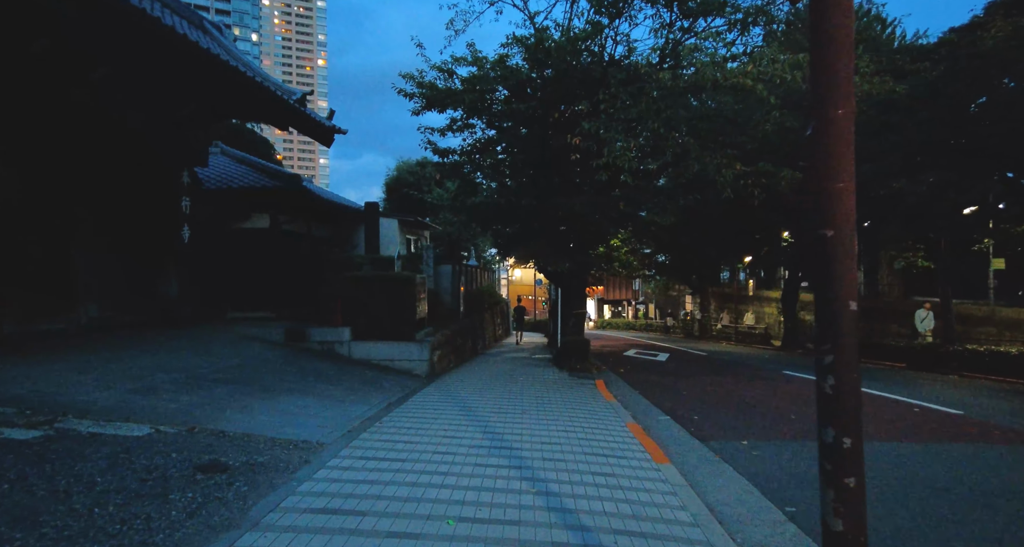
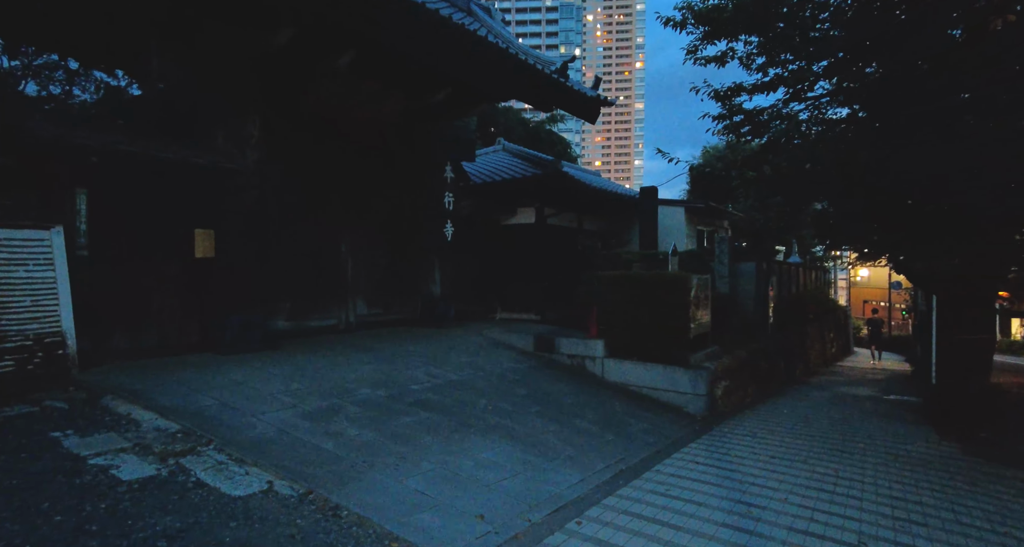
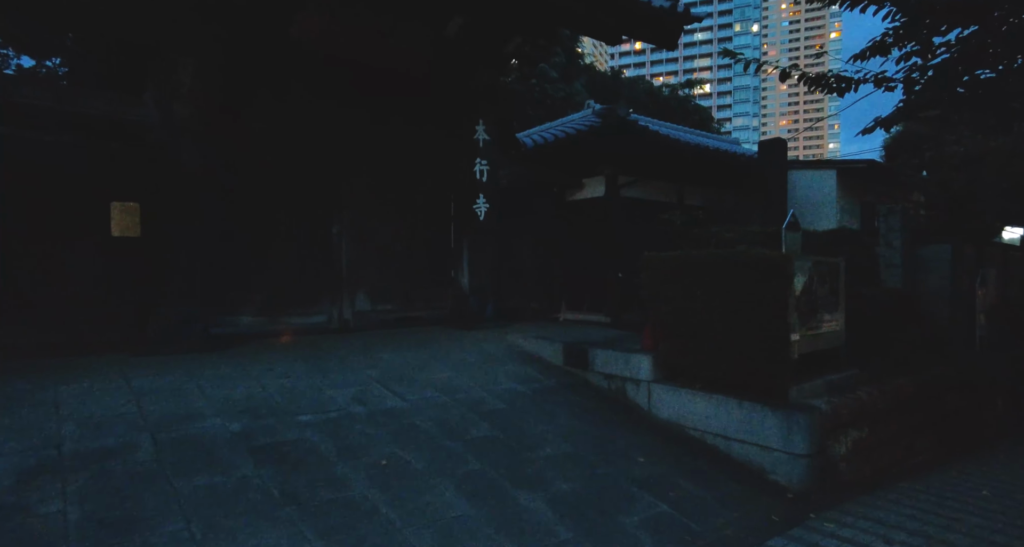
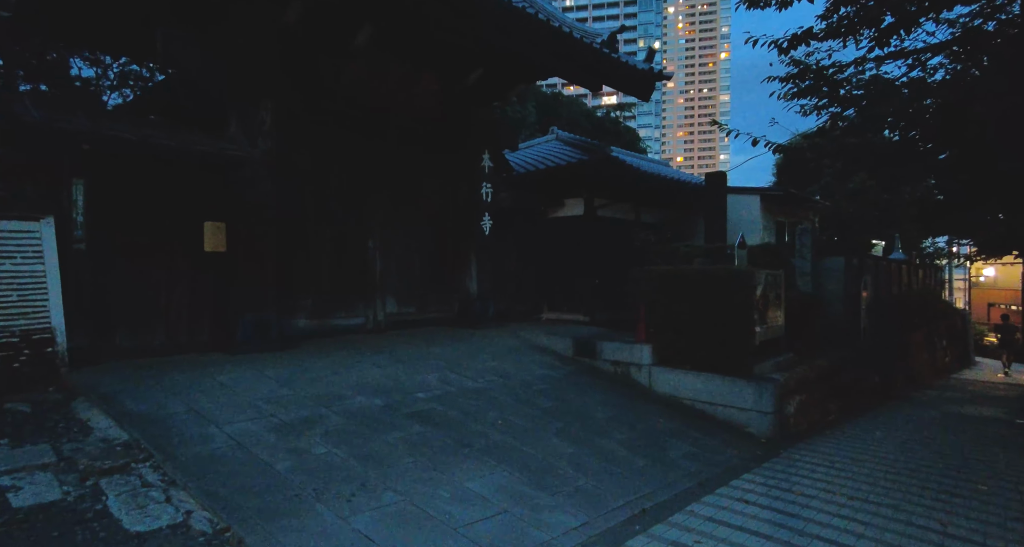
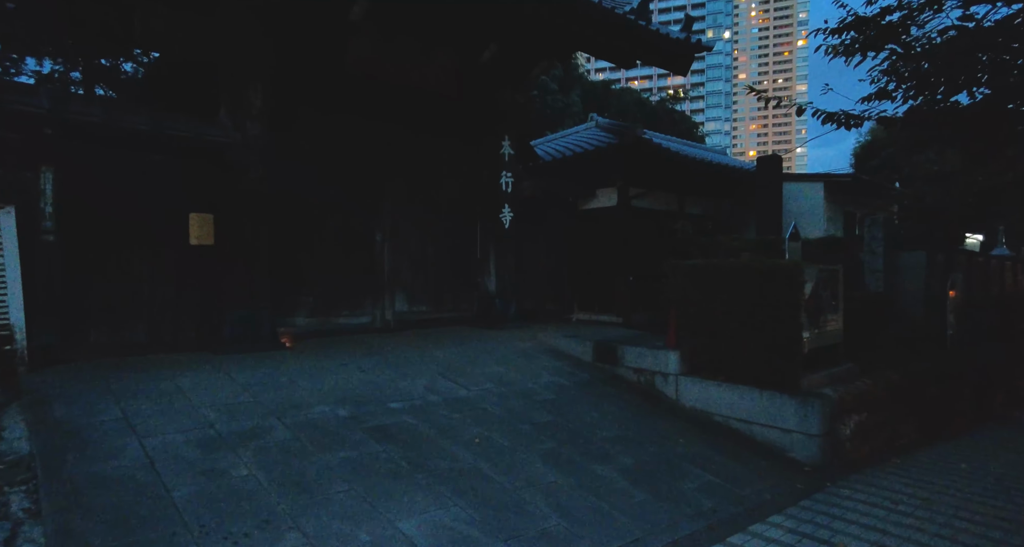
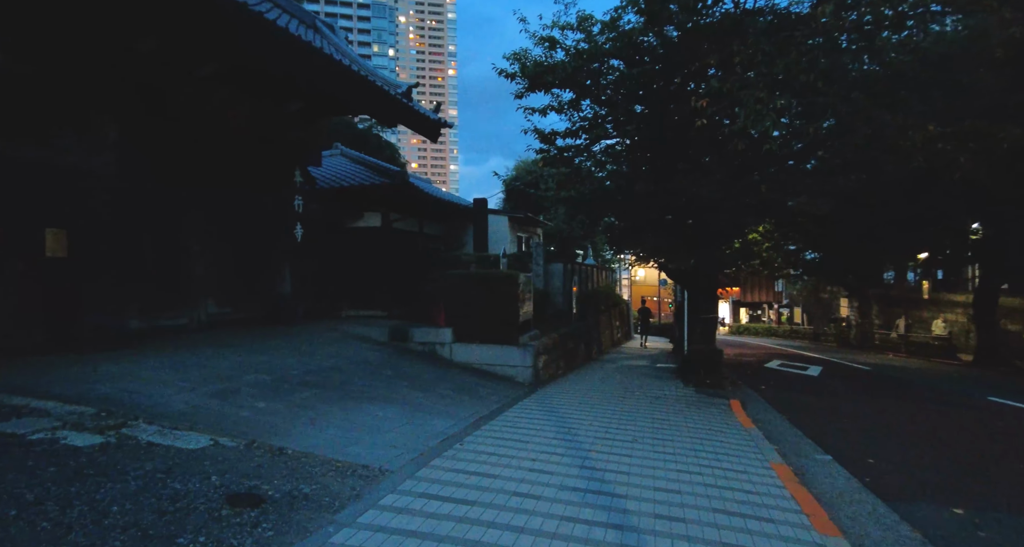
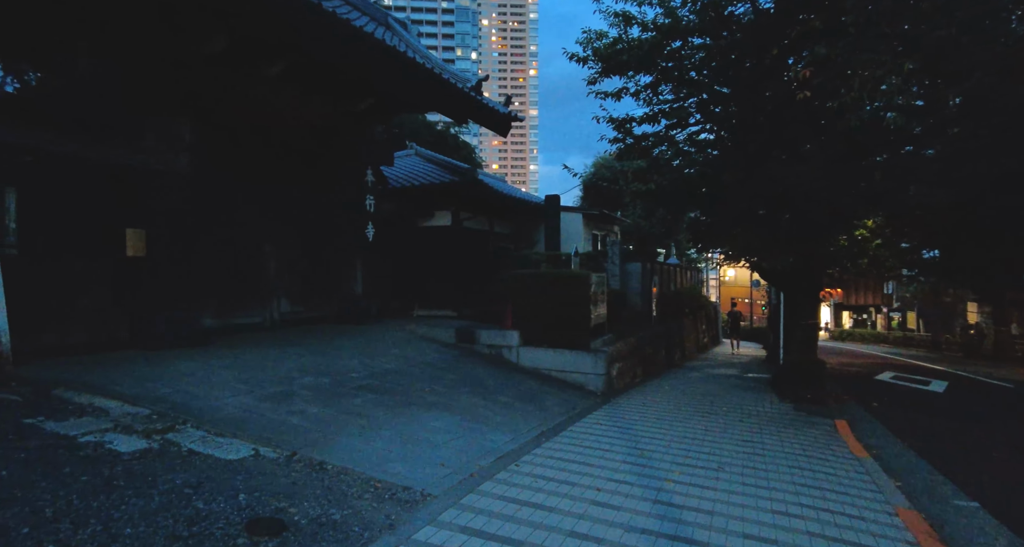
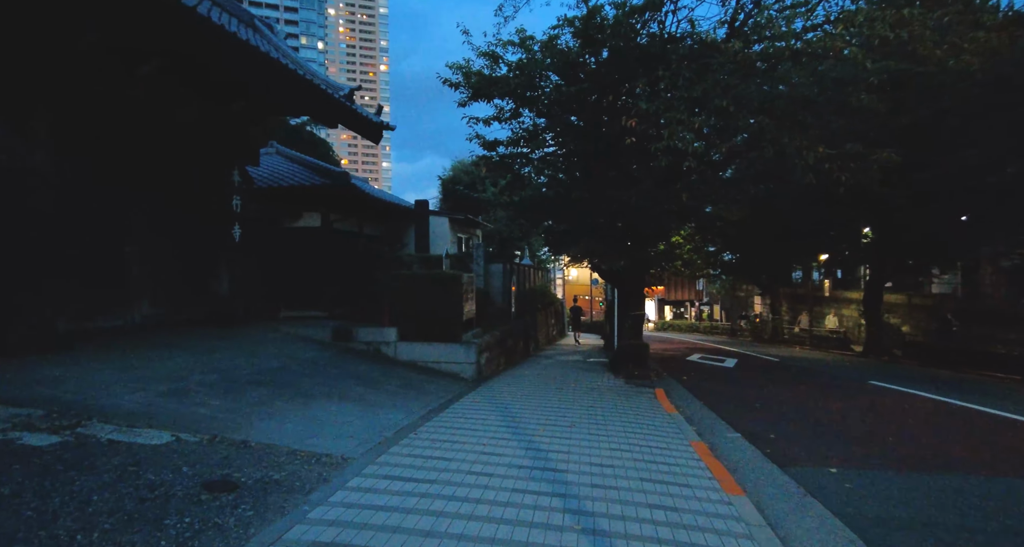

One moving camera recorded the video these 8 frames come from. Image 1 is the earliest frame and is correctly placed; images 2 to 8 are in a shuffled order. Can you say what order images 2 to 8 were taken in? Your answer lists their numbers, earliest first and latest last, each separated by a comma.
8, 6, 7, 2, 4, 5, 3
